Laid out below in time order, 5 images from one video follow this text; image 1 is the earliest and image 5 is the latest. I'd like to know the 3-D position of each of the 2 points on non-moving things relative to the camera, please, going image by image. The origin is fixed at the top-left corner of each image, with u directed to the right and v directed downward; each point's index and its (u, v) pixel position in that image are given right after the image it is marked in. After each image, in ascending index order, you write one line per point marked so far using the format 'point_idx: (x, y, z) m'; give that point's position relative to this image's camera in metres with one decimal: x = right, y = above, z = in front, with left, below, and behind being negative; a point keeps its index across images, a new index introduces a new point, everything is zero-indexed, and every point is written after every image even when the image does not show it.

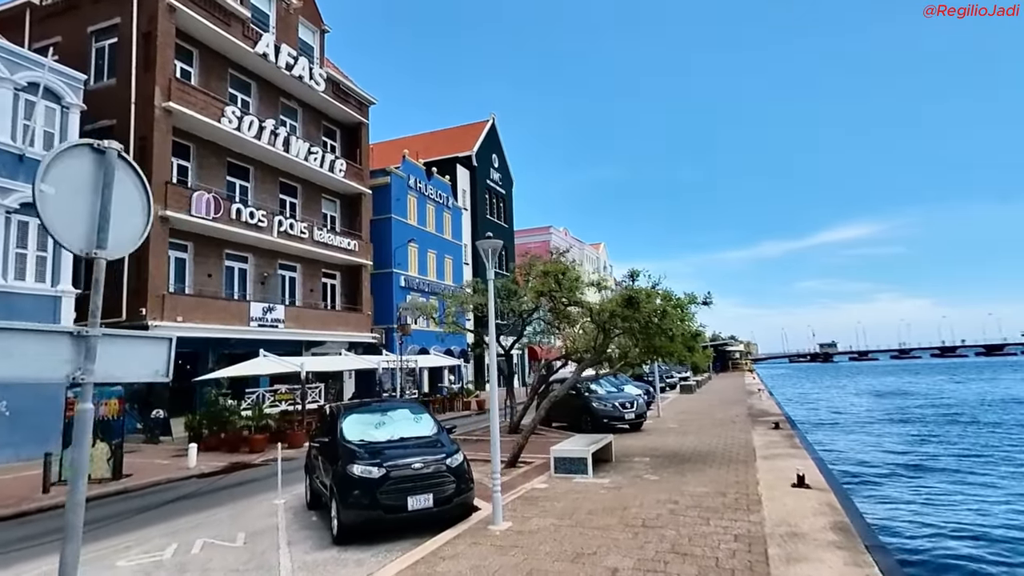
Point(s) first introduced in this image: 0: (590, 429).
0: (+2.2, -4.1, +17.6) m
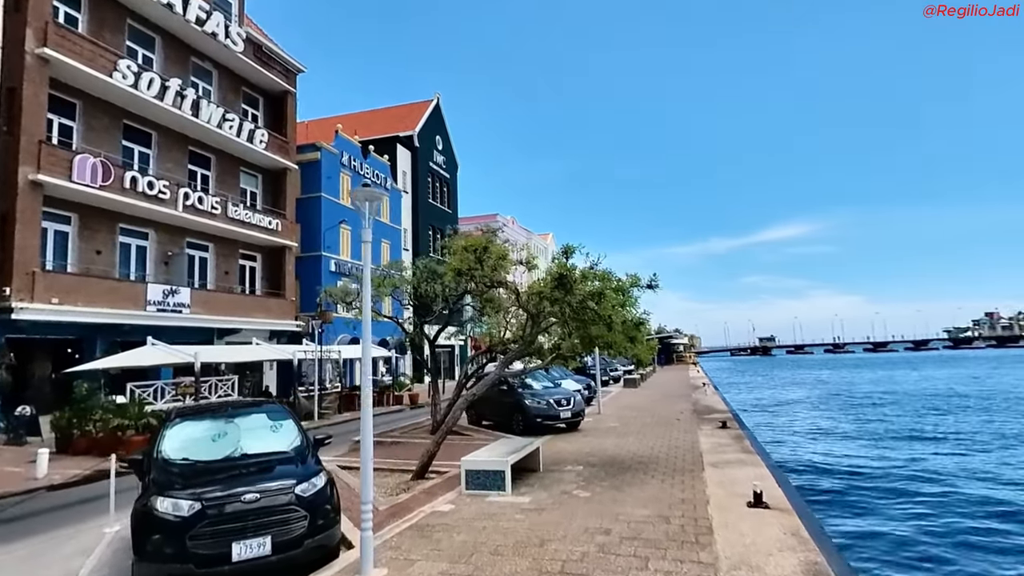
0: (+0.2, -3.6, +15.7) m
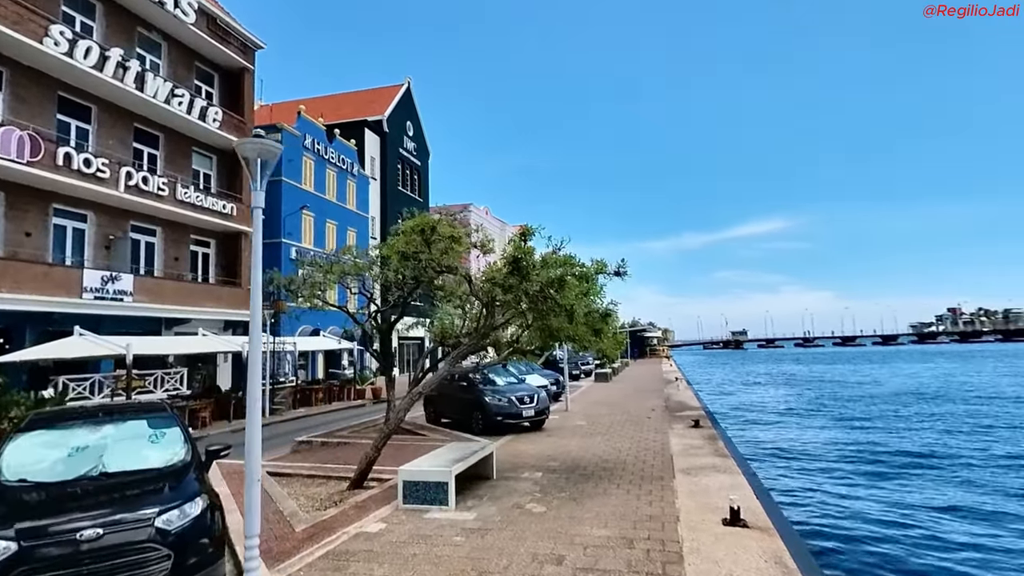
0: (-0.8, -3.4, +14.6) m
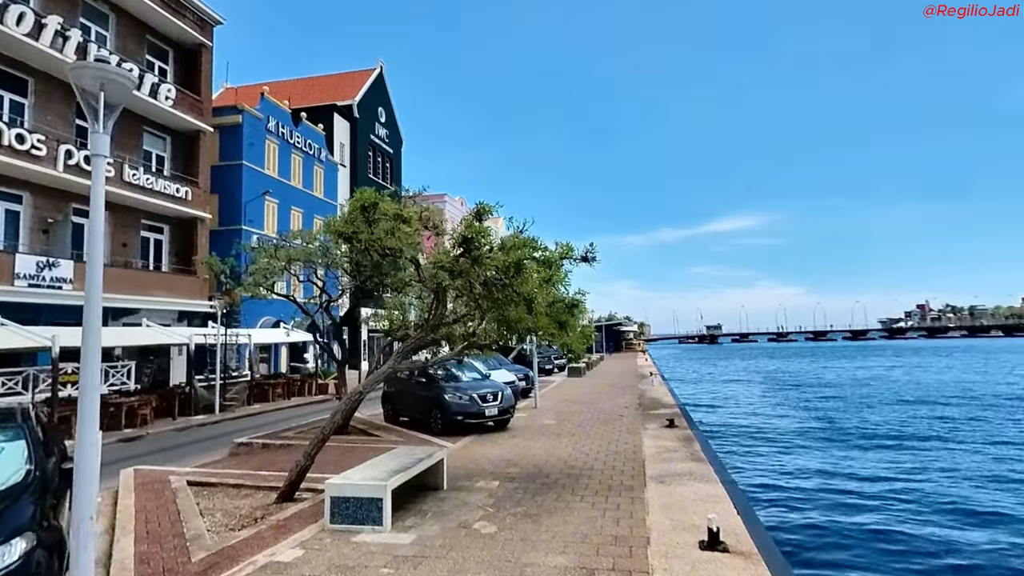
0: (-1.6, -3.1, +13.5) m
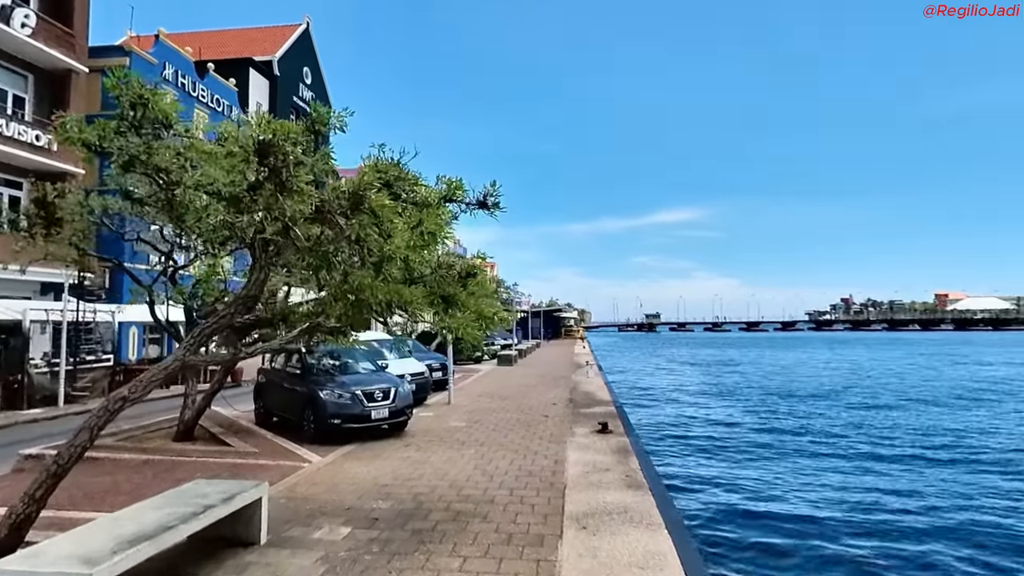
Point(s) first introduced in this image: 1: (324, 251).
0: (-3.4, -2.5, +10.6) m
1: (-1.4, +0.3, +4.9) m
